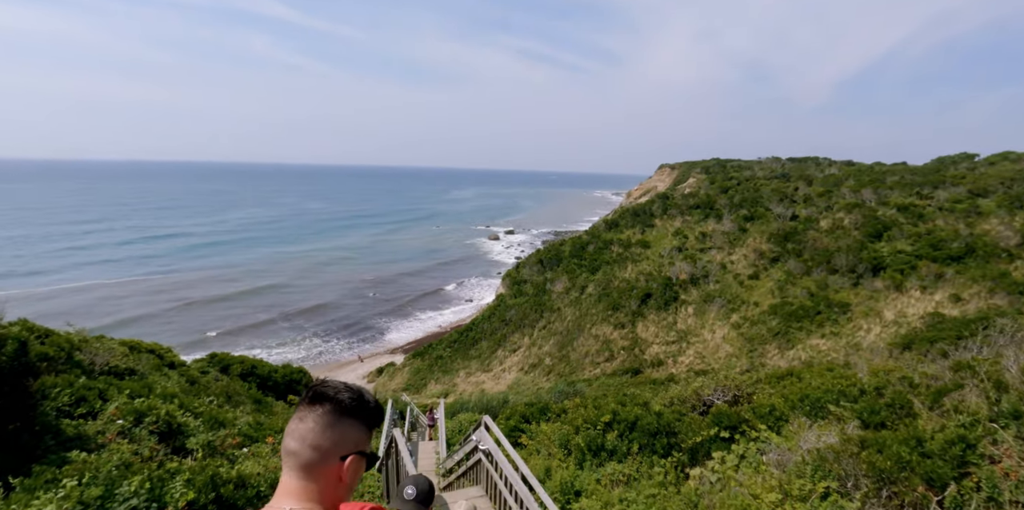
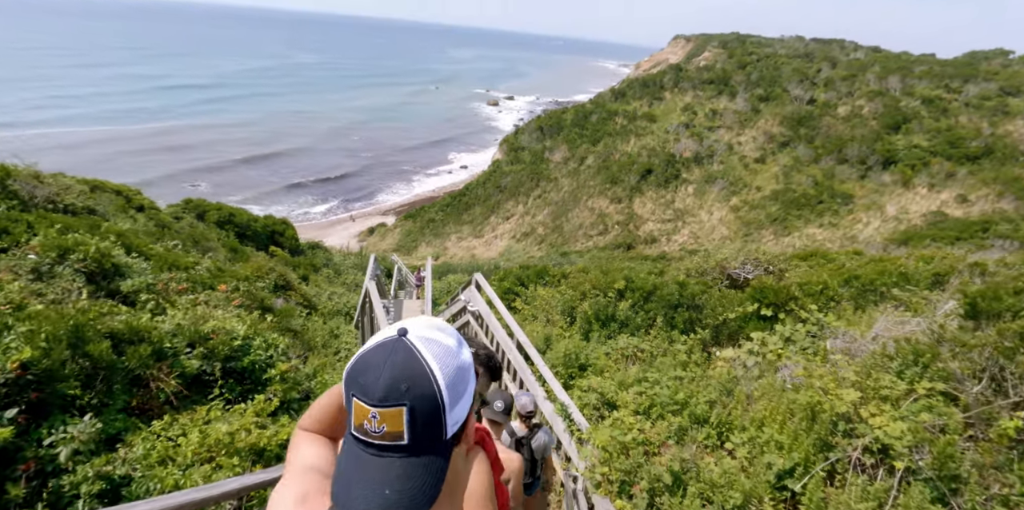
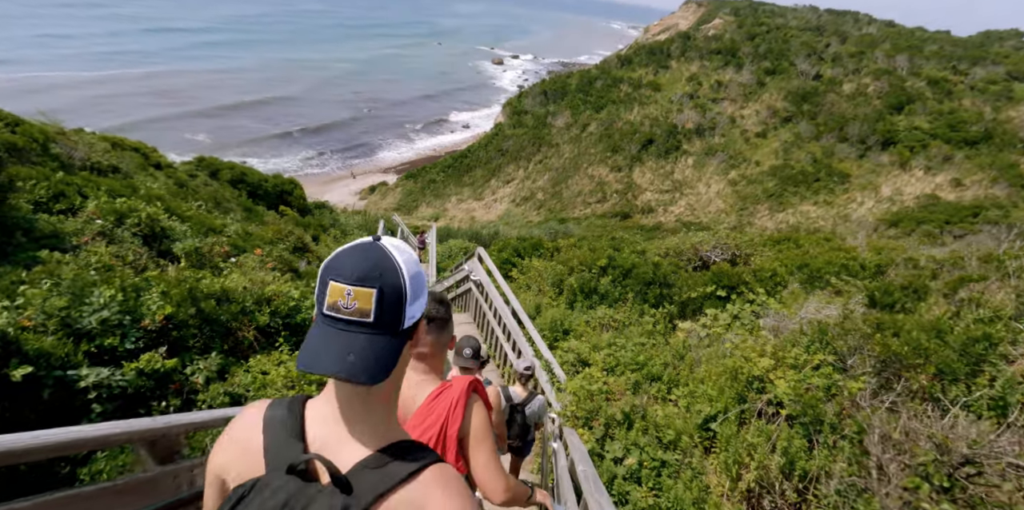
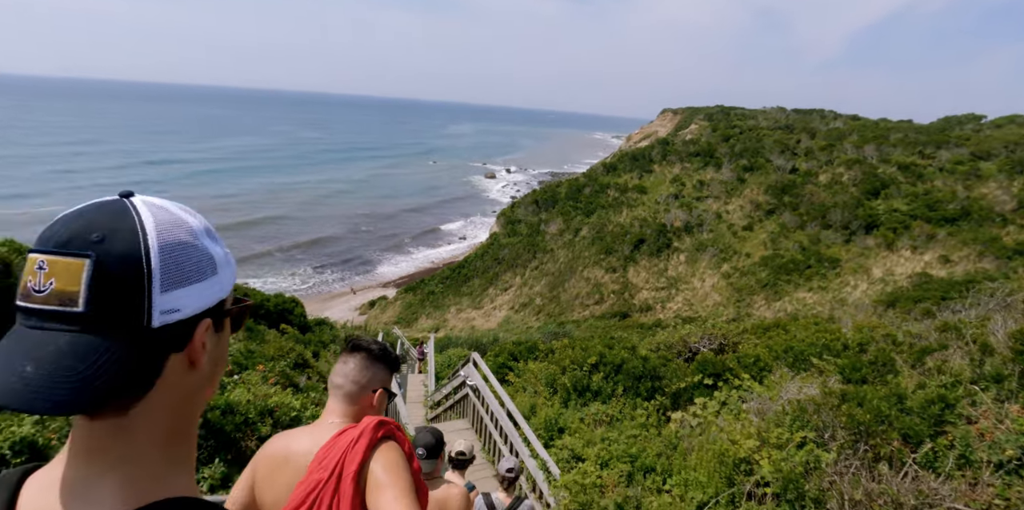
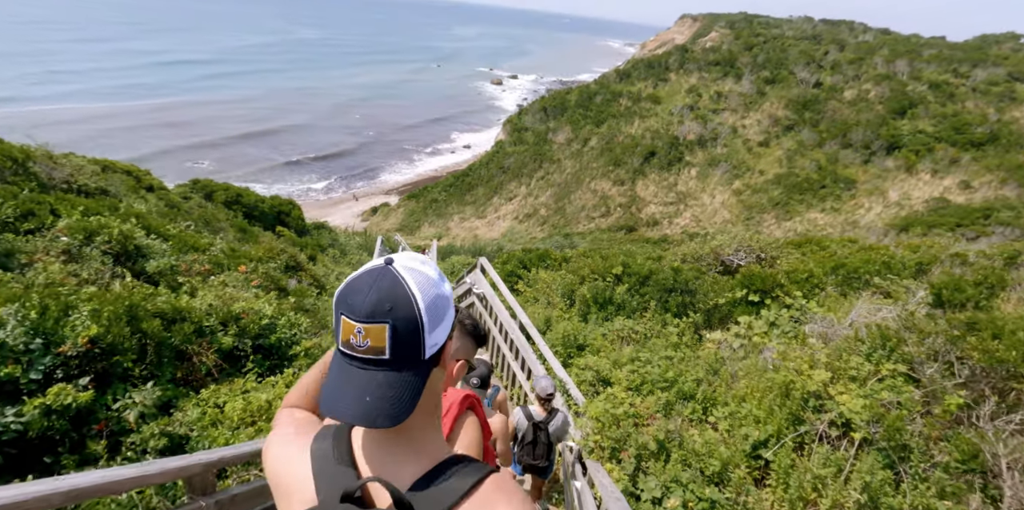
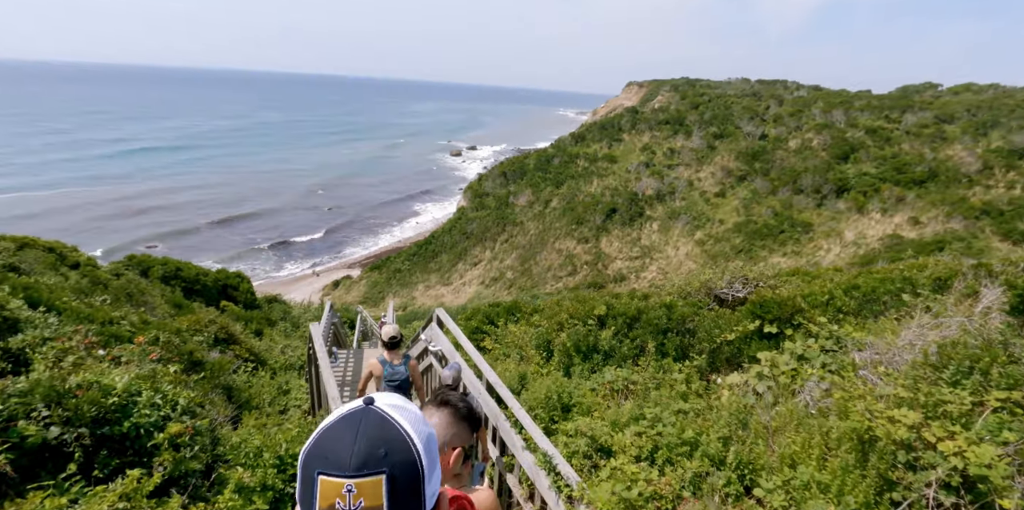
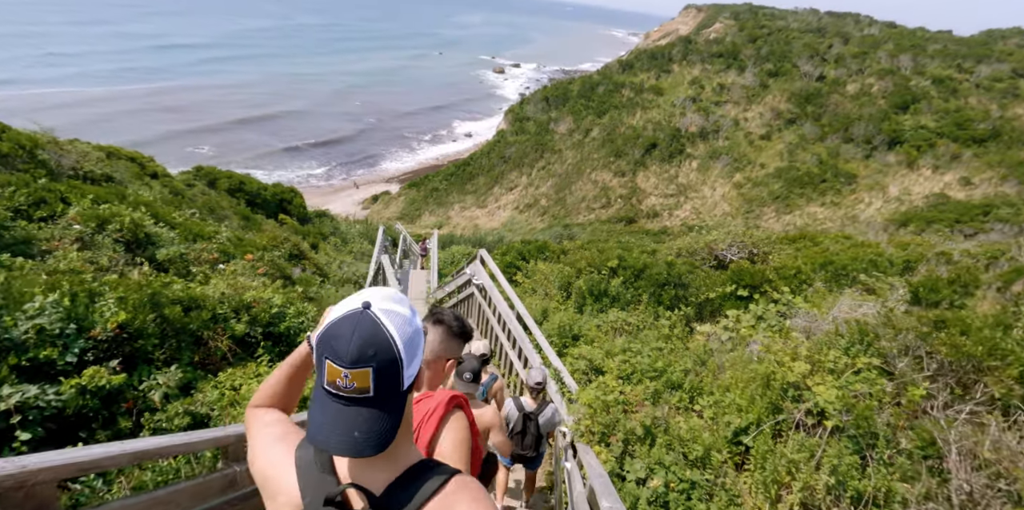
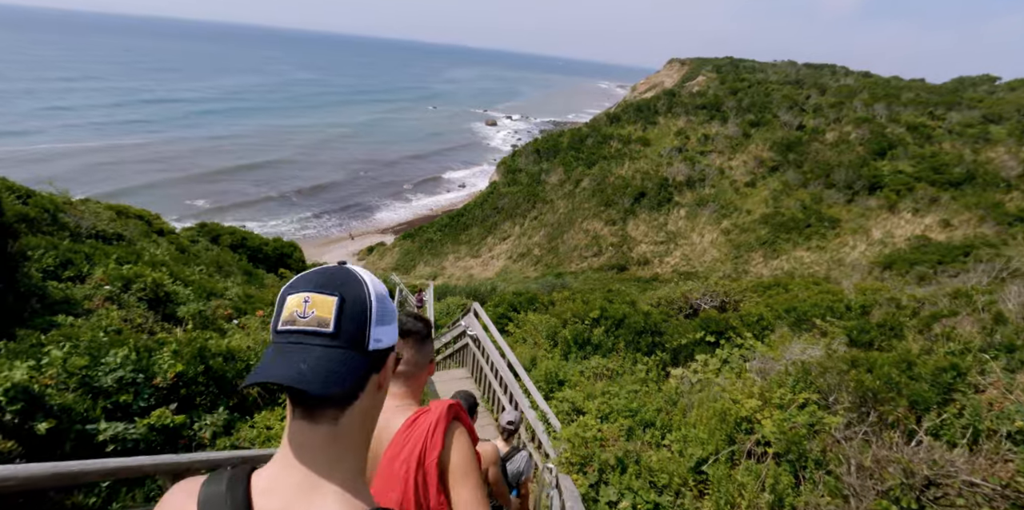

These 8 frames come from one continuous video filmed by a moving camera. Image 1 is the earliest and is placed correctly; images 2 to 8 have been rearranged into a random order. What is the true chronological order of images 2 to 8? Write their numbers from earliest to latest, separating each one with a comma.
4, 8, 3, 7, 5, 2, 6
